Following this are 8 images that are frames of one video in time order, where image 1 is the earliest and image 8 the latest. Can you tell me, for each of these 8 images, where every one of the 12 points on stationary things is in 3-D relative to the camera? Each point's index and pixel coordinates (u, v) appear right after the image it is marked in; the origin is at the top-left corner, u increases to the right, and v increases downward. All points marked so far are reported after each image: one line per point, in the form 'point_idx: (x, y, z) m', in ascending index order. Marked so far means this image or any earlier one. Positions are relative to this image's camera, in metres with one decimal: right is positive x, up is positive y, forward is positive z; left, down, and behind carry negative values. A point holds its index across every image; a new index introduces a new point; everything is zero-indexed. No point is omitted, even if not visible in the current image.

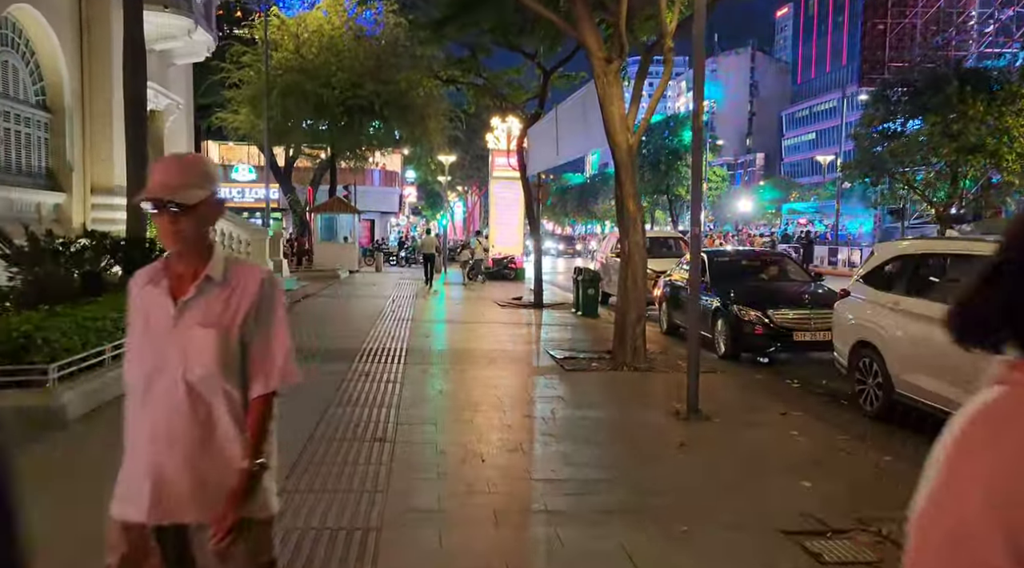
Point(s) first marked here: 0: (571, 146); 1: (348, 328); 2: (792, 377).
0: (+1.0, +2.3, +13.0) m
1: (-2.8, -0.7, +13.1) m
2: (+3.2, -1.1, +8.9) m
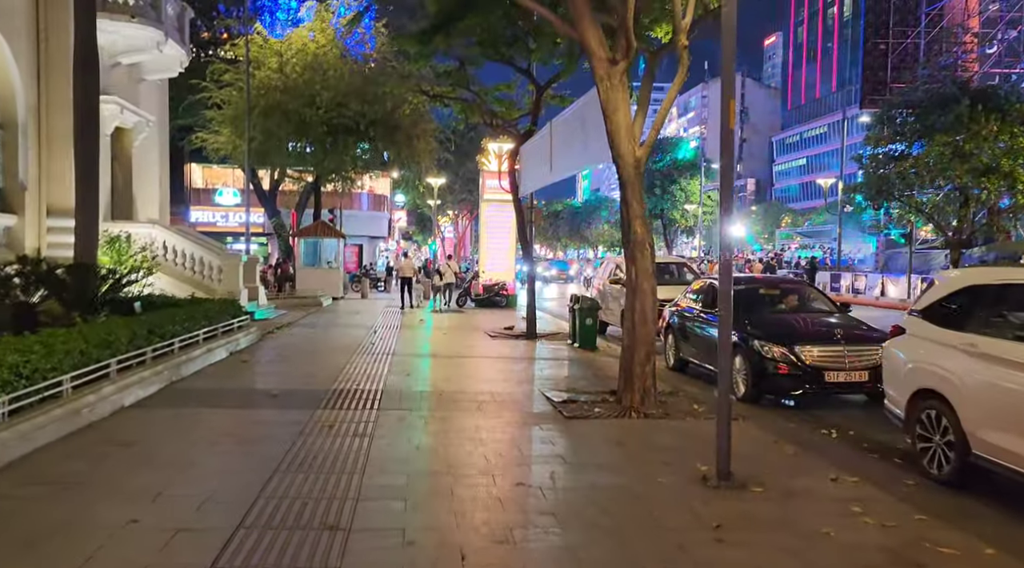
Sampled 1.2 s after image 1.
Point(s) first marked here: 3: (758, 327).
0: (+0.9, +1.8, +11.8) m
1: (-2.9, -1.2, +11.8) m
2: (+3.1, -1.4, +7.7) m
3: (+2.9, -0.5, +9.1) m
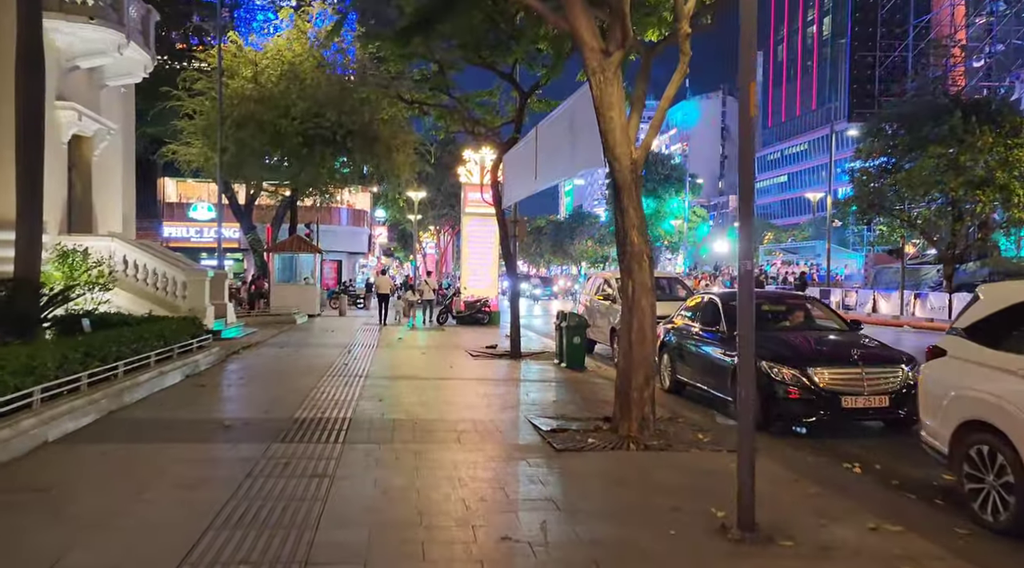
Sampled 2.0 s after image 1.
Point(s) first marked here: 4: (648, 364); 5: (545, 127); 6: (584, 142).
0: (+0.6, +1.6, +11.0) m
1: (-3.1, -1.4, +10.9) m
2: (+3.0, -1.5, +6.8) m
3: (+2.7, -0.7, +8.3) m
4: (+1.3, -0.8, +7.6) m
5: (+0.5, +2.3, +11.5) m
6: (+0.9, +1.7, +9.4) m
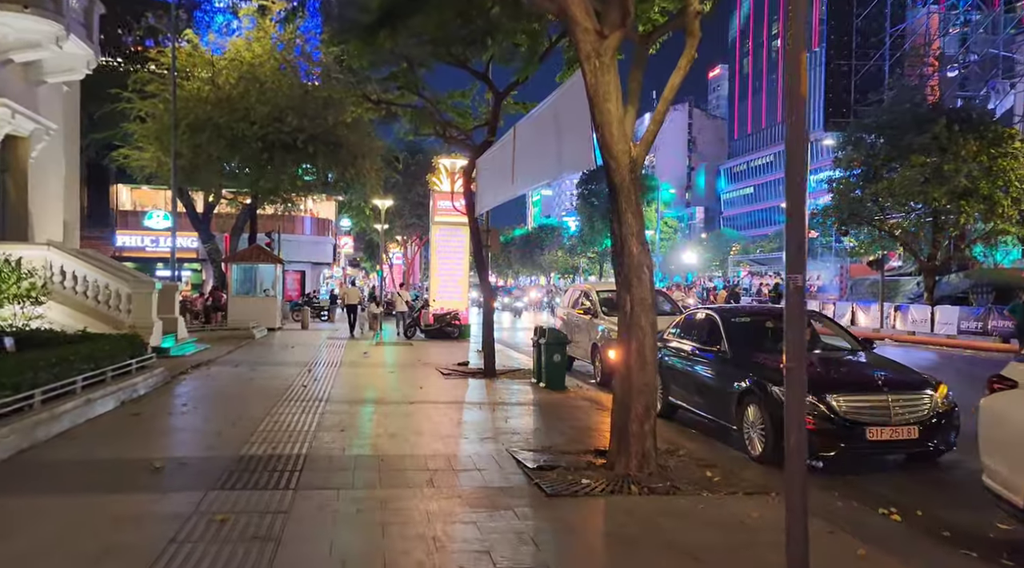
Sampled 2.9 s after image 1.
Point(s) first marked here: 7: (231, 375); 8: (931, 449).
0: (+0.3, +1.4, +10.1) m
1: (-3.4, -1.6, +9.7) m
2: (+2.9, -1.7, +5.9) m
3: (+2.5, -0.8, +7.4) m
4: (+1.2, -0.9, +6.6) m
5: (+0.2, +2.2, +10.5) m
6: (+0.6, +1.6, +8.4) m
7: (-5.0, -1.6, +13.6) m
8: (+3.8, -1.5, +6.9) m
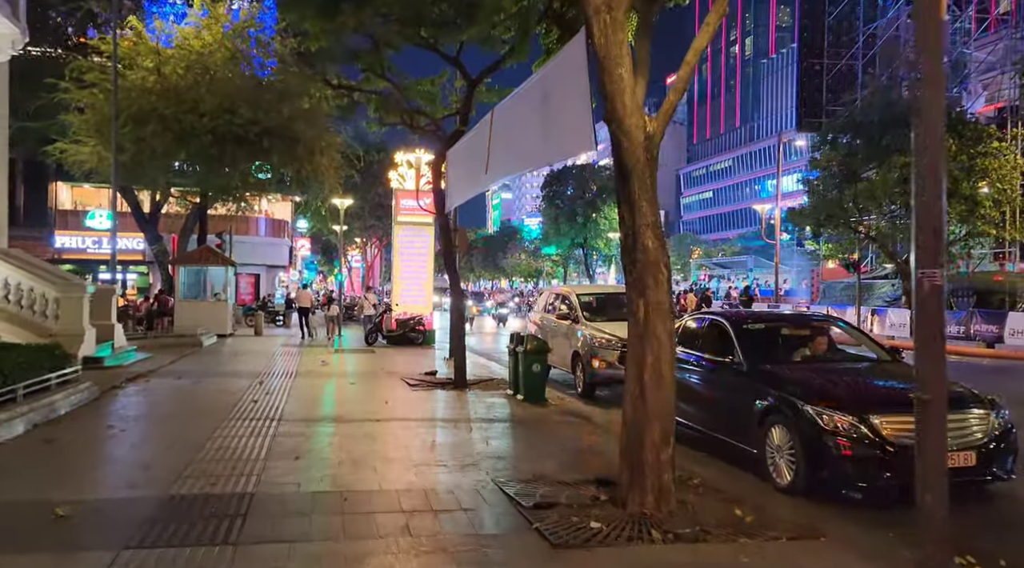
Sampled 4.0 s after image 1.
0: (+0.1, +1.4, +9.0) m
1: (-3.7, -1.6, +8.4) m
2: (+2.8, -1.7, +5.0) m
3: (+2.4, -0.9, +6.4) m
4: (+1.1, -0.9, +5.6) m
5: (-0.1, +2.1, +9.4) m
6: (+0.5, +1.5, +7.3) m
7: (-5.4, -1.7, +12.2) m
8: (+3.7, -1.5, +6.0) m
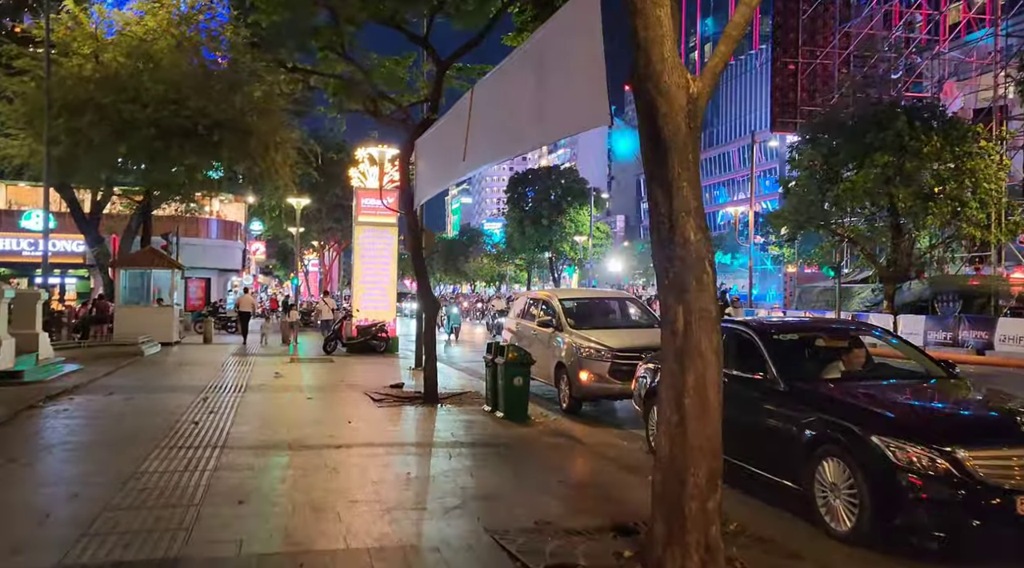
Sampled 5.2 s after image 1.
0: (-0.1, +1.4, +7.7) m
1: (-3.8, -1.7, +7.0) m
2: (+2.9, -1.7, +3.9) m
3: (+2.4, -0.9, +5.3) m
4: (+1.1, -1.0, +4.4) m
5: (-0.2, +2.1, +8.2) m
6: (+0.4, +1.5, +6.1) m
7: (-5.7, -1.7, +10.6) m
8: (+3.7, -1.5, +4.9) m
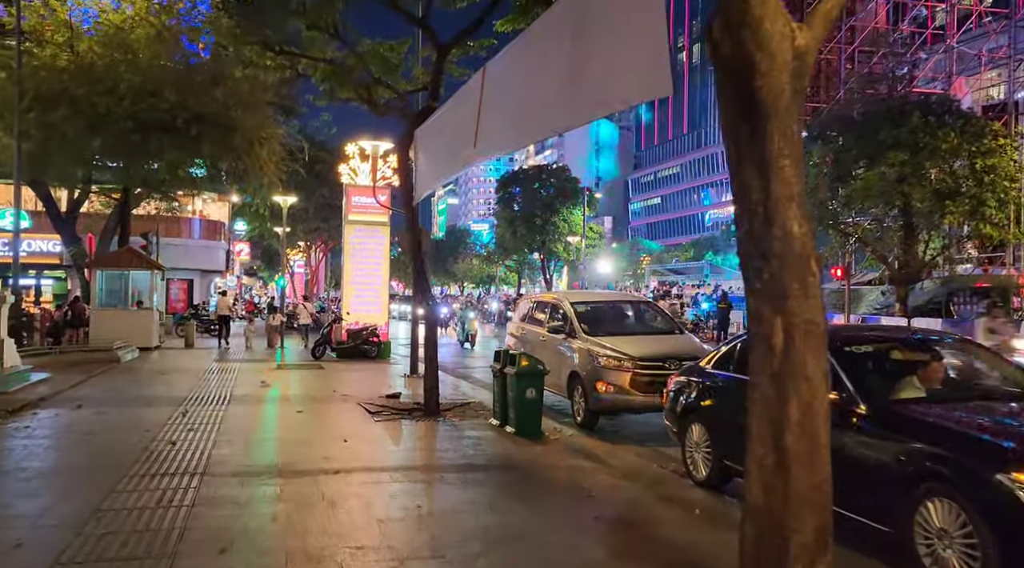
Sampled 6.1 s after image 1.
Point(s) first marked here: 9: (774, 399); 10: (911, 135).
0: (+0.1, +1.3, +6.8) m
1: (-3.6, -1.7, +5.9) m
2: (+3.2, -1.7, +3.0) m
3: (+2.7, -0.9, +4.4) m
4: (+1.4, -1.0, +3.5) m
5: (-0.1, +2.1, +7.2) m
6: (+0.6, +1.5, +5.2) m
7: (-5.6, -1.8, +9.6) m
8: (+3.9, -1.5, +4.1) m
9: (+1.2, -0.5, +3.5) m
10: (+9.7, +3.6, +18.7) m
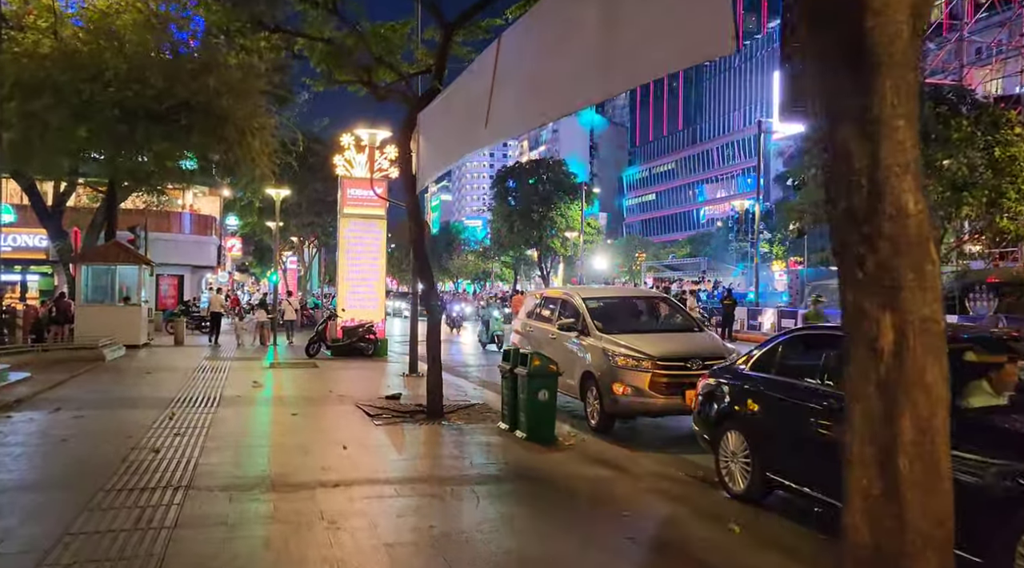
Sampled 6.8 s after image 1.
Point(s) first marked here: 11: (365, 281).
0: (+0.3, +1.4, +6.1) m
1: (-3.4, -1.6, +5.3) m
2: (+3.4, -1.7, +2.4) m
3: (+2.8, -0.9, +3.8) m
4: (+1.6, -0.9, +2.8) m
5: (+0.1, +2.1, +6.6) m
6: (+0.8, +1.5, +4.5) m
7: (-5.4, -1.7, +8.9) m
8: (+4.1, -1.5, +3.4) m
9: (+1.4, -0.5, +2.9) m
10: (+9.7, +3.7, +18.1) m
11: (-3.5, +0.1, +18.7) m
